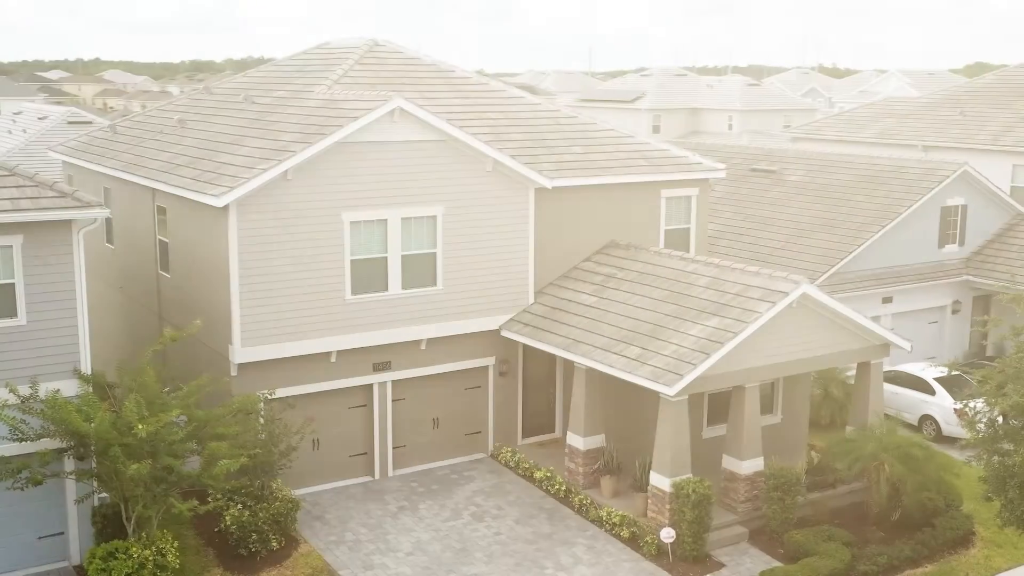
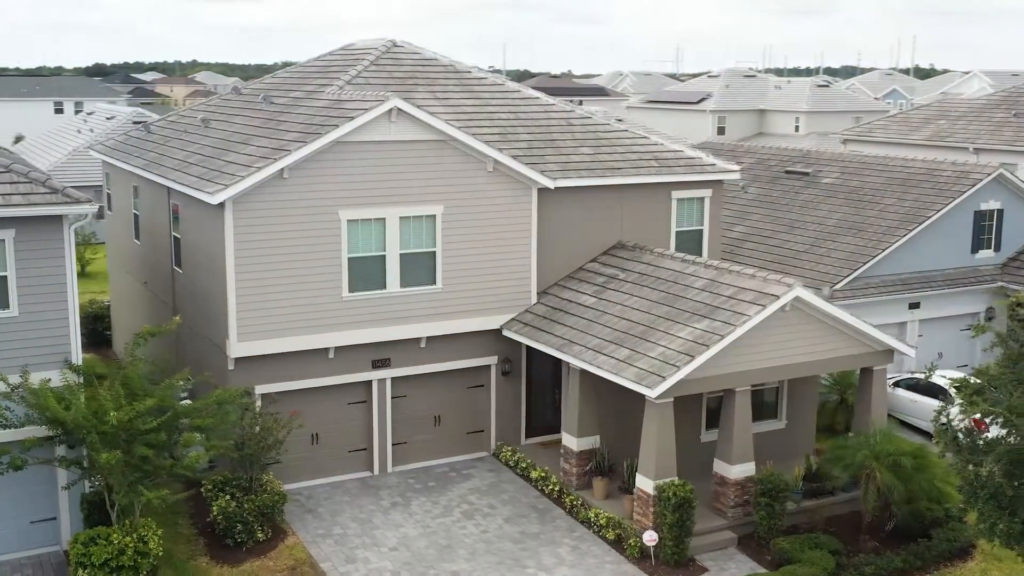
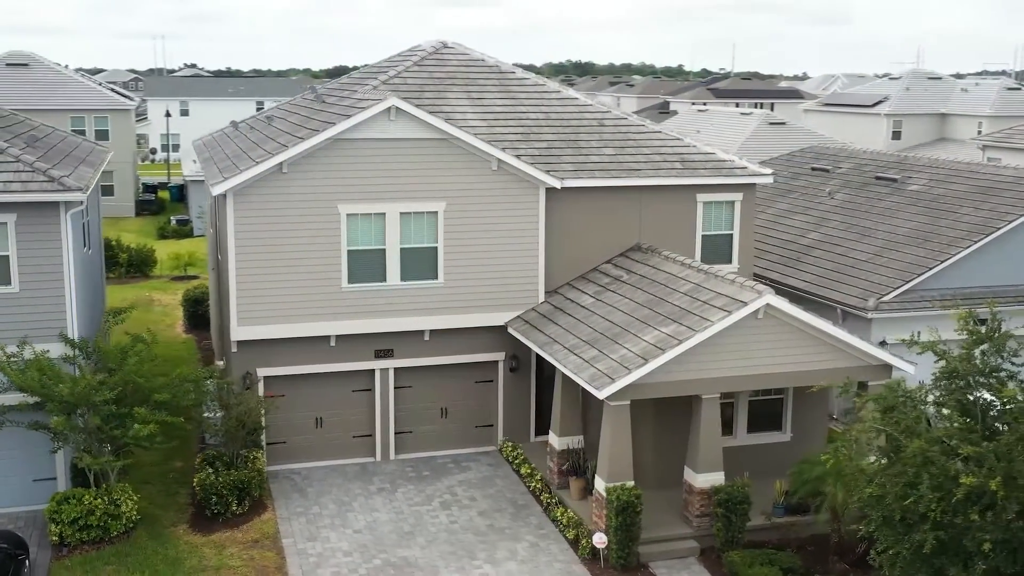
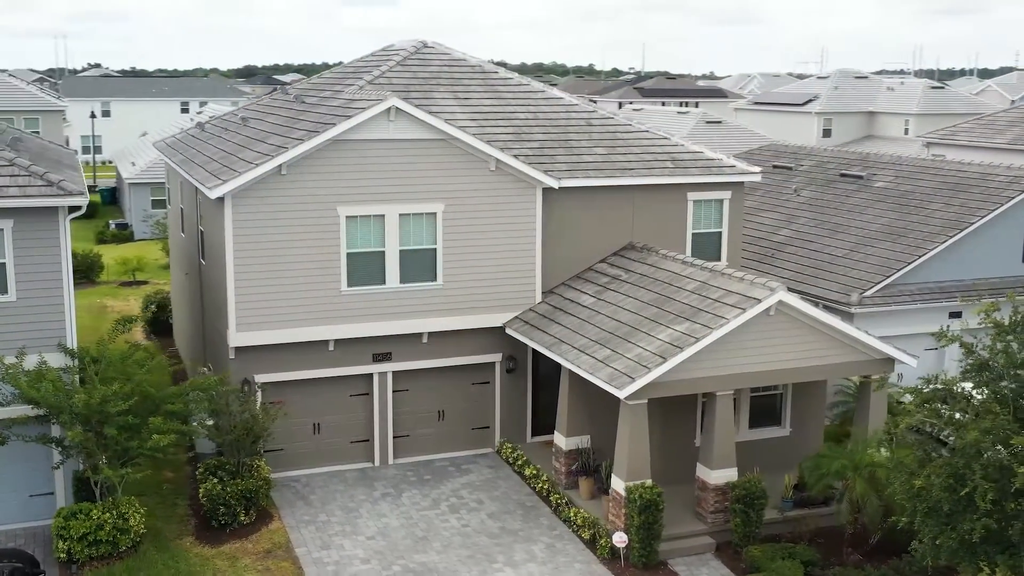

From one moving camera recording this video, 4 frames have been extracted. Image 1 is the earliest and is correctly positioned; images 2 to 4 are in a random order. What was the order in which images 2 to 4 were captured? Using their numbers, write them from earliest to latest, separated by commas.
2, 4, 3
